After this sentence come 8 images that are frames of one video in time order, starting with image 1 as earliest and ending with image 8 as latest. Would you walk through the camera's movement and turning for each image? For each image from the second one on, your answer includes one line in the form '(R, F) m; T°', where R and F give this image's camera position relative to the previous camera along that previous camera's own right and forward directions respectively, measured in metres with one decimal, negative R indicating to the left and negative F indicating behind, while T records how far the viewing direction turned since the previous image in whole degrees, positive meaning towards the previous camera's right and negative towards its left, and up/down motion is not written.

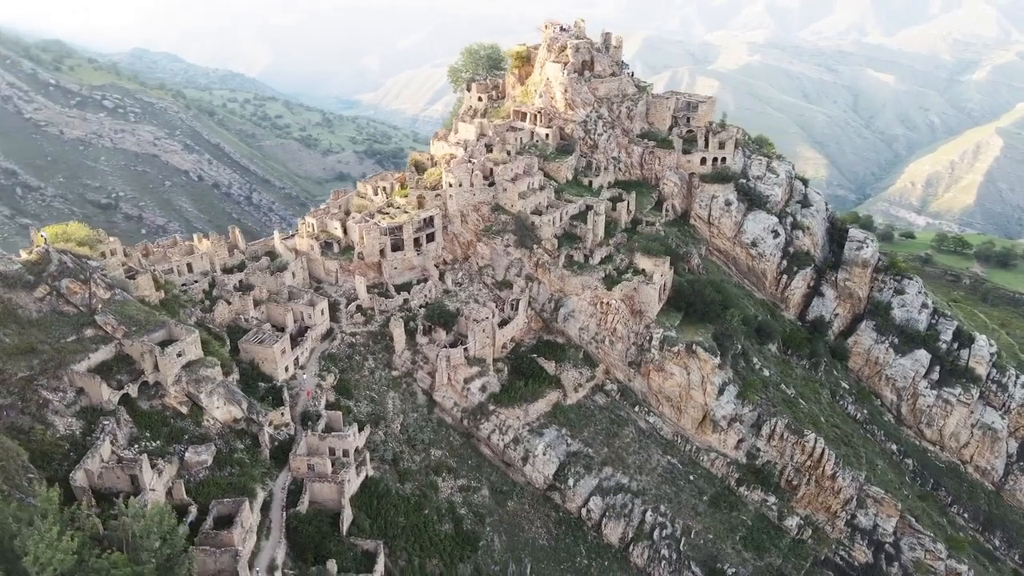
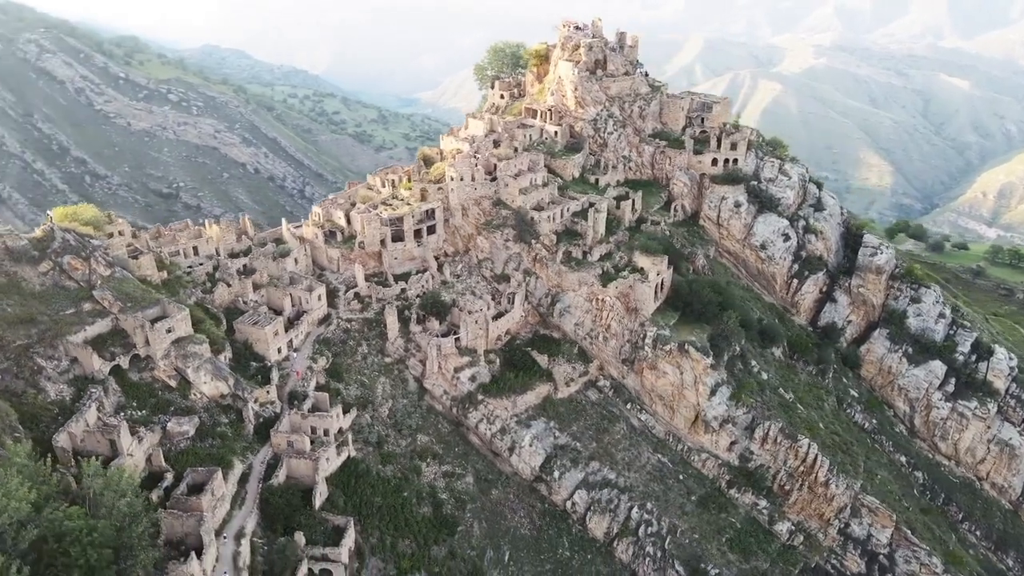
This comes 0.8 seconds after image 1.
(+3.5, -0.6) m; -4°
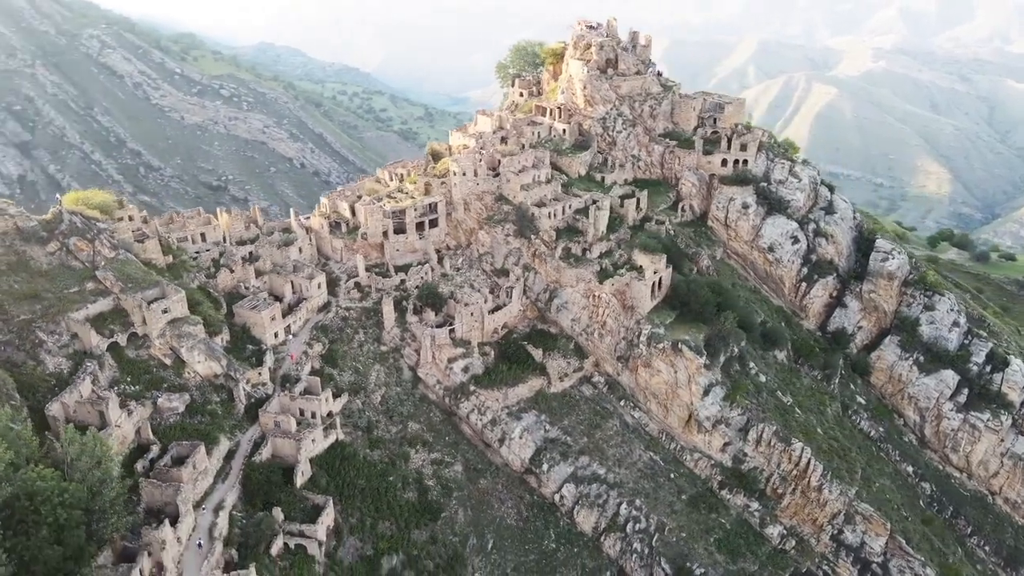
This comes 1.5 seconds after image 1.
(+3.0, -0.6) m; -3°
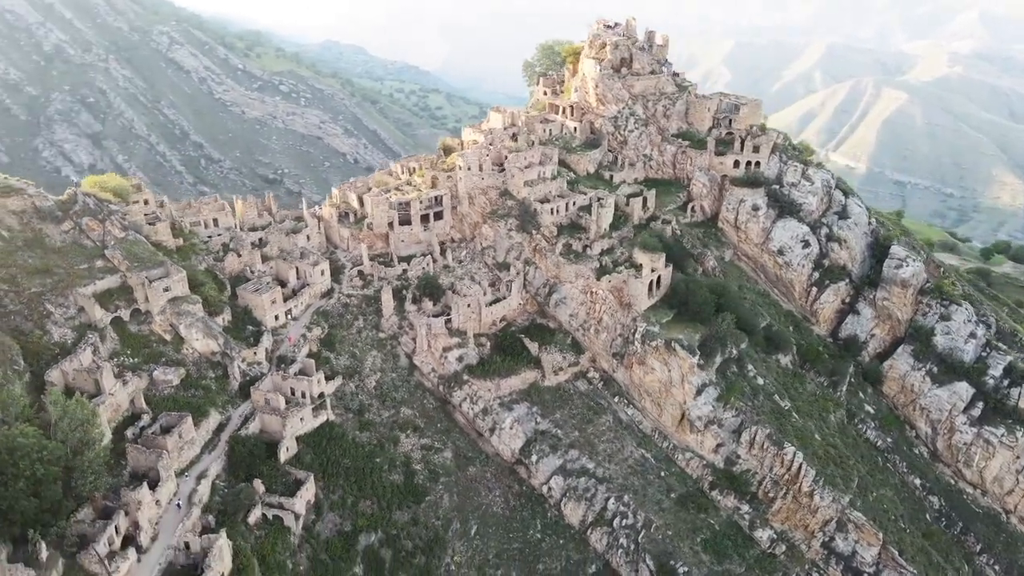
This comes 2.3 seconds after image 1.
(+3.5, -0.7) m; -4°
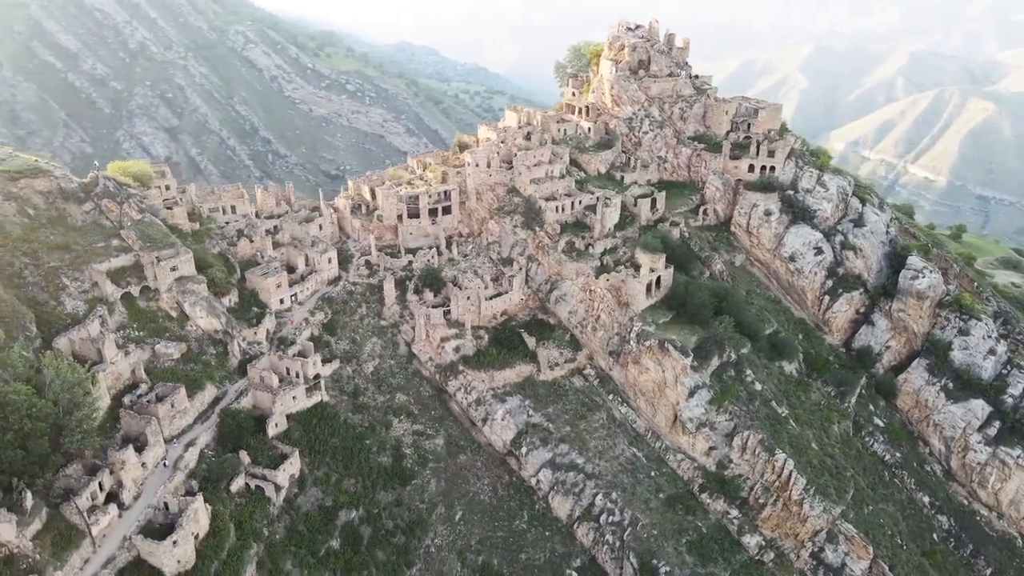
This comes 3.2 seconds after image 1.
(+3.9, -0.8) m; -5°
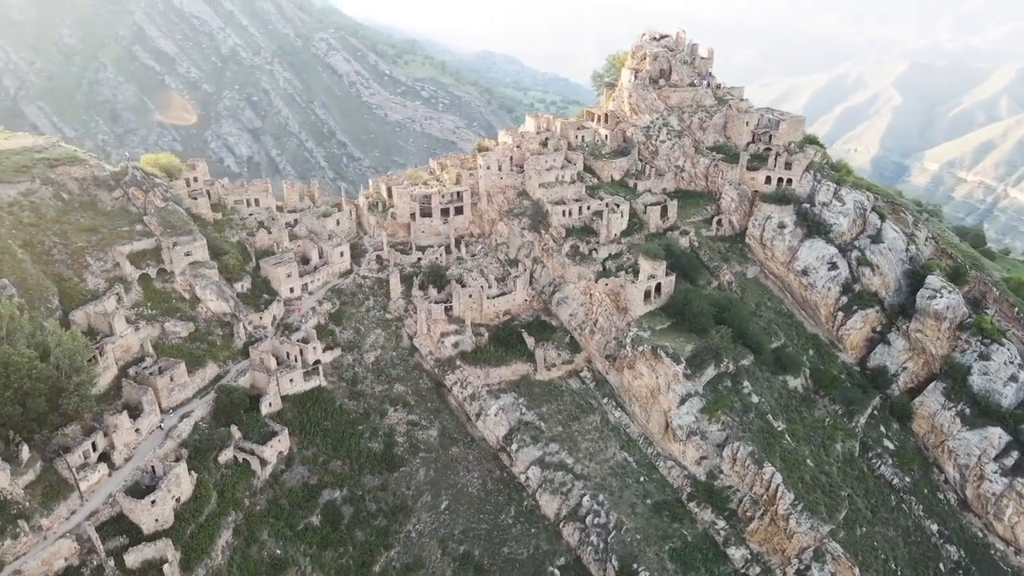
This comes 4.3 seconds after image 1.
(+4.6, -1.0) m; -5°
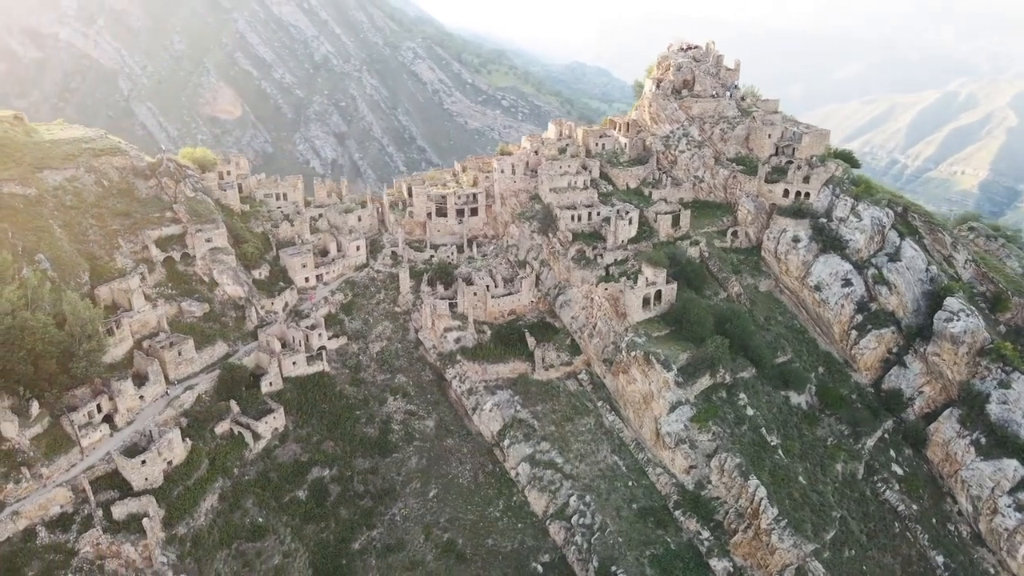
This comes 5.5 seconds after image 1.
(+5.1, -1.1) m; -6°
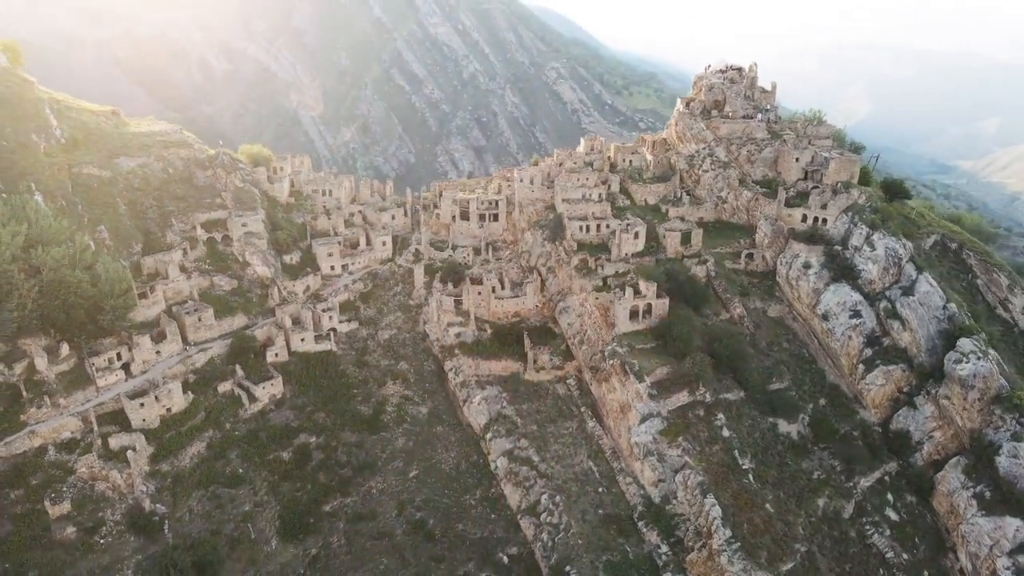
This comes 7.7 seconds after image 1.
(+9.7, -1.8) m; -10°
